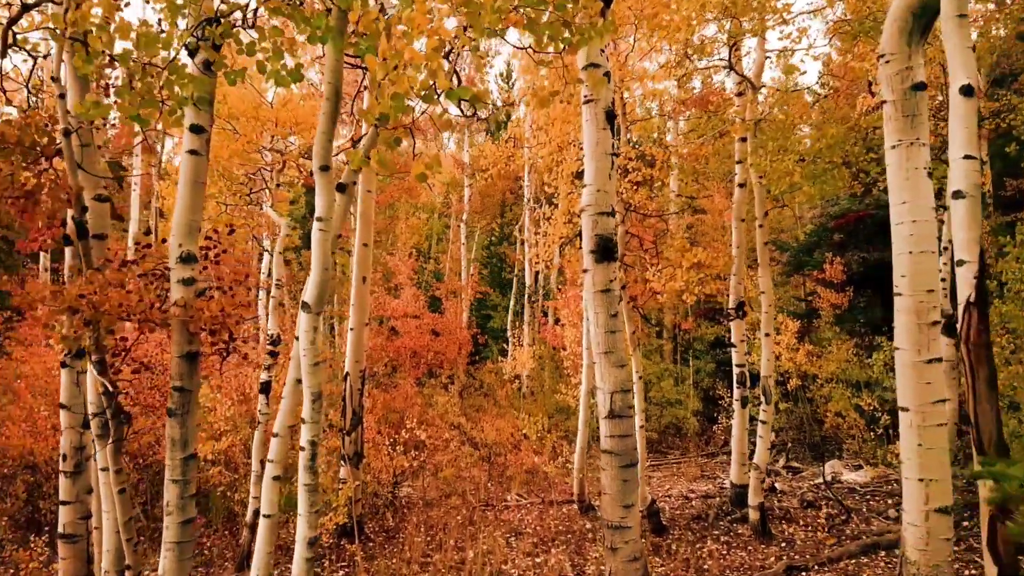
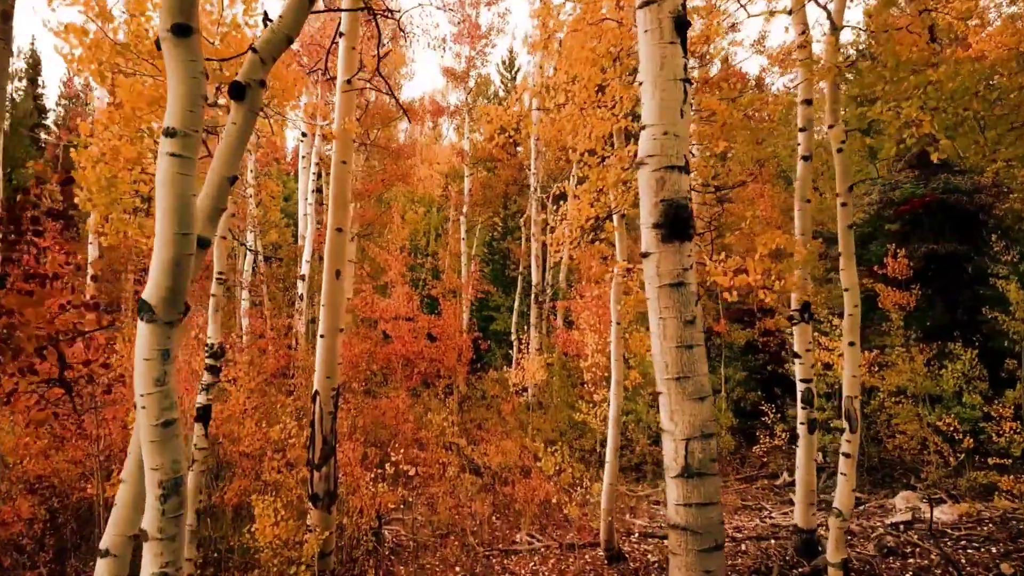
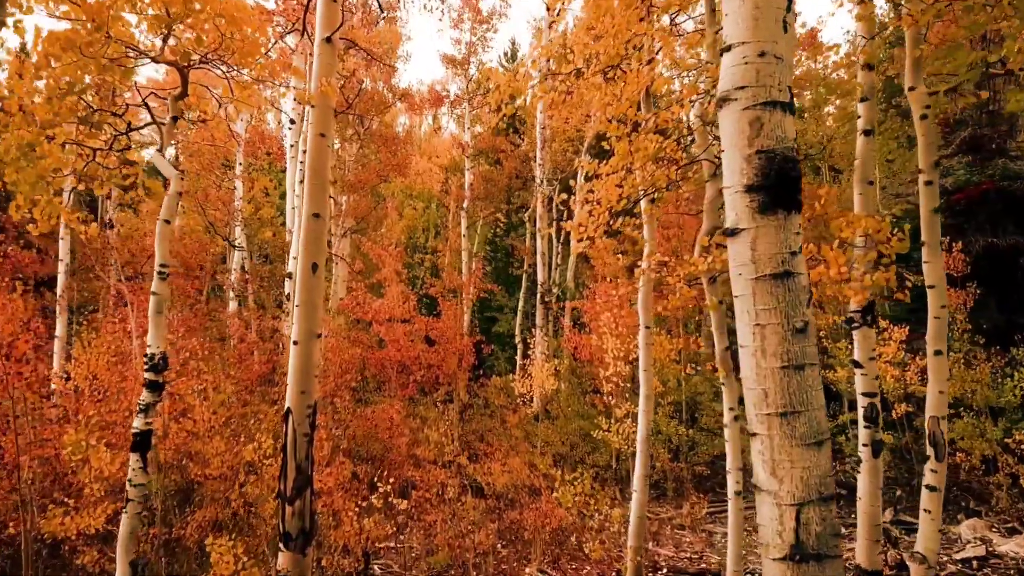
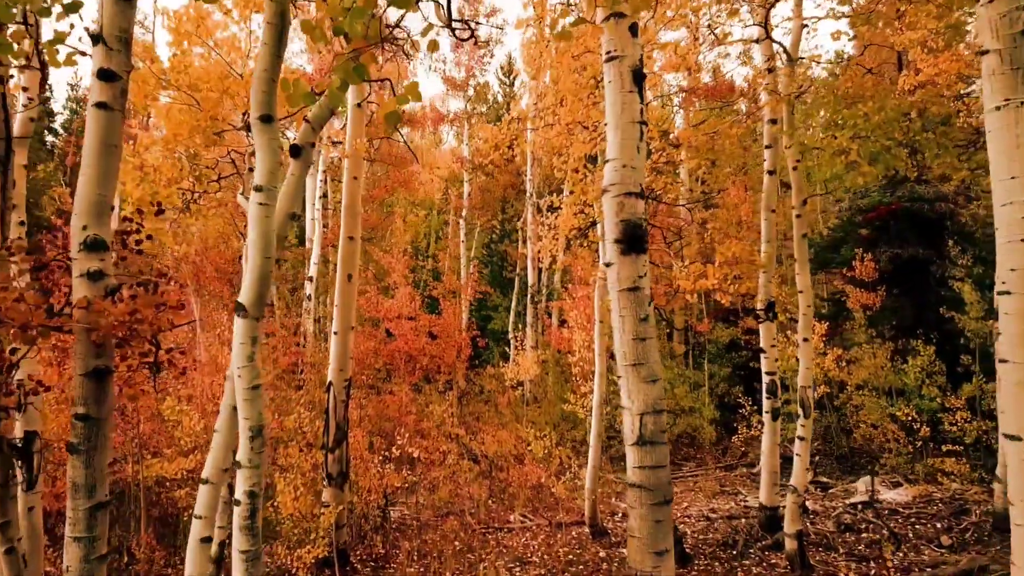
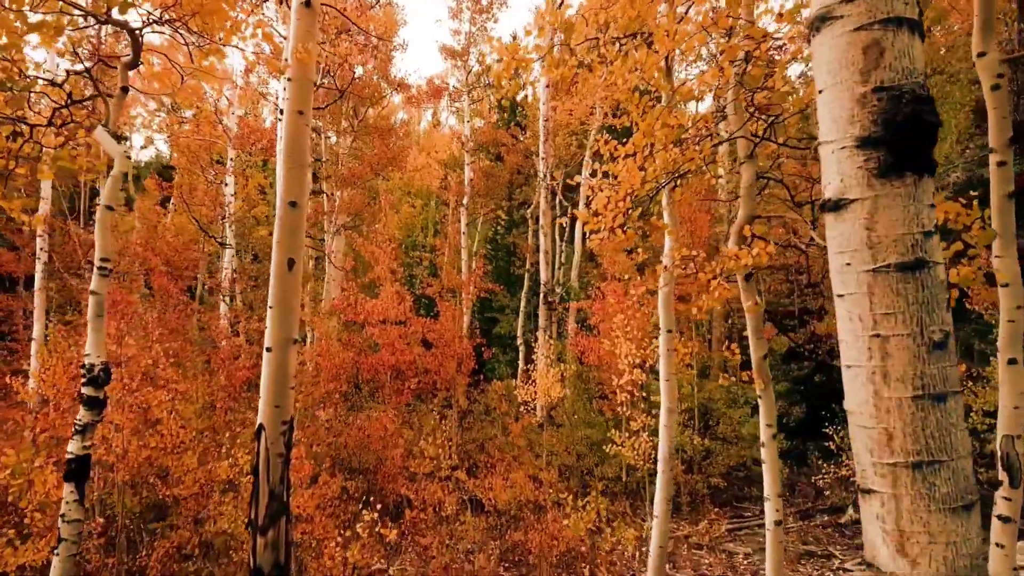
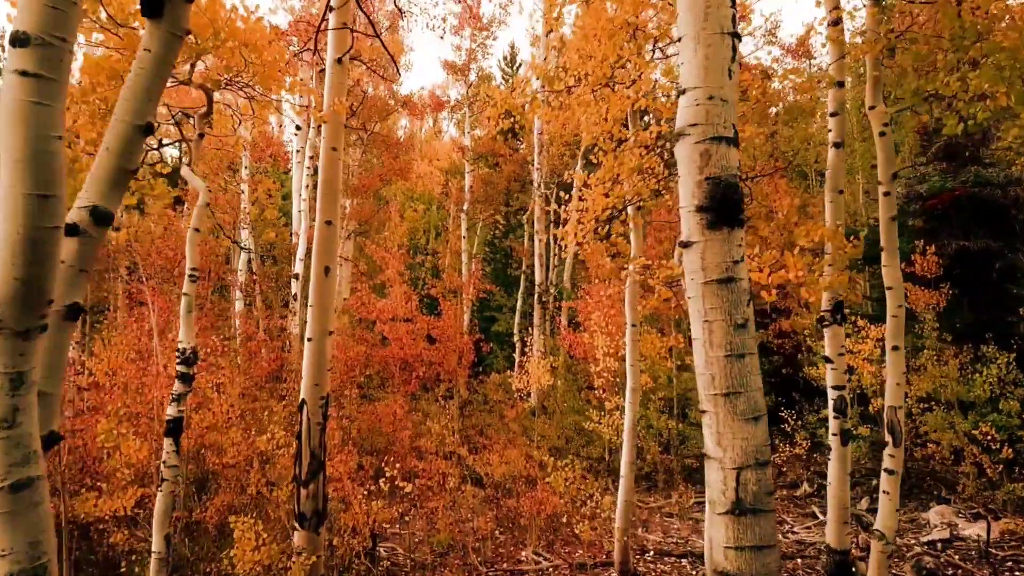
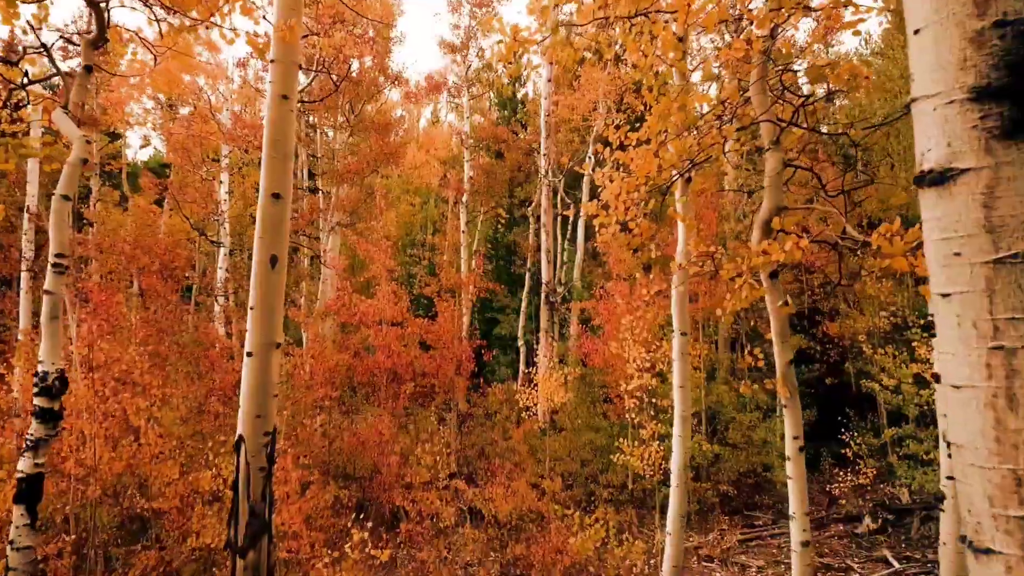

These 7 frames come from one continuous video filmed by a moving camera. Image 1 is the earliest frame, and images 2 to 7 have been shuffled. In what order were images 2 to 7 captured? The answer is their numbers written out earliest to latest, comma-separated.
4, 2, 6, 3, 5, 7
